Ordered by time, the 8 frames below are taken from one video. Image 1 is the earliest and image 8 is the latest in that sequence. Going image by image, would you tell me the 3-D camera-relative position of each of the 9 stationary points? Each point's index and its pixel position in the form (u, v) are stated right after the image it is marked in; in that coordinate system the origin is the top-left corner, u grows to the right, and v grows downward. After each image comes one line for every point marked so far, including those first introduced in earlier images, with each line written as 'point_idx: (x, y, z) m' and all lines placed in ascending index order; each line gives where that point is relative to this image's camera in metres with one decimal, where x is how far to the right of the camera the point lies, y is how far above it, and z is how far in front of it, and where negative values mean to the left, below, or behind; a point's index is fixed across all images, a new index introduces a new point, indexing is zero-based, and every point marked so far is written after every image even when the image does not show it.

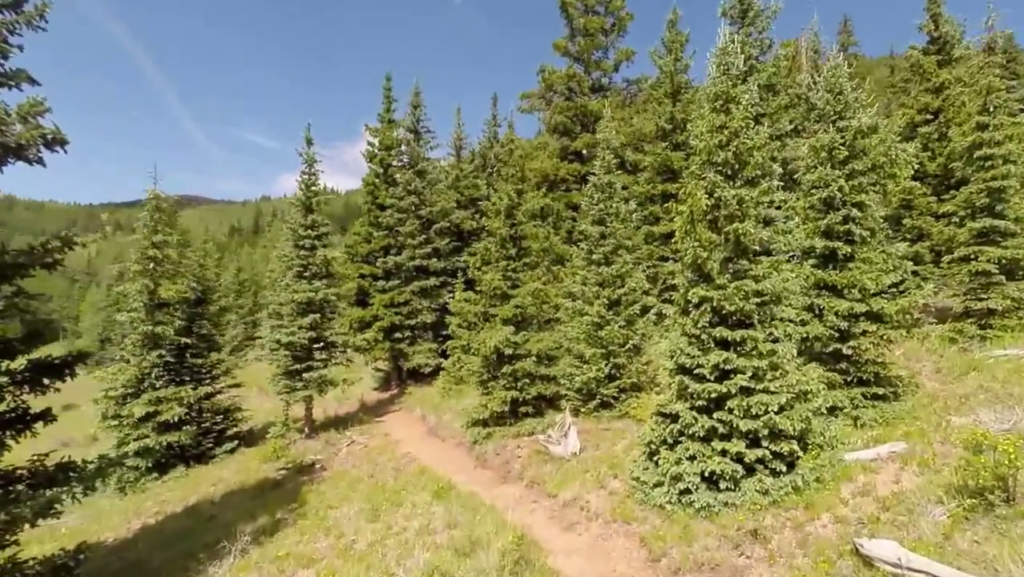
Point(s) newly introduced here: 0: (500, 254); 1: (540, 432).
0: (-0.5, +1.2, +19.2) m
1: (+0.9, -4.6, +17.4) m
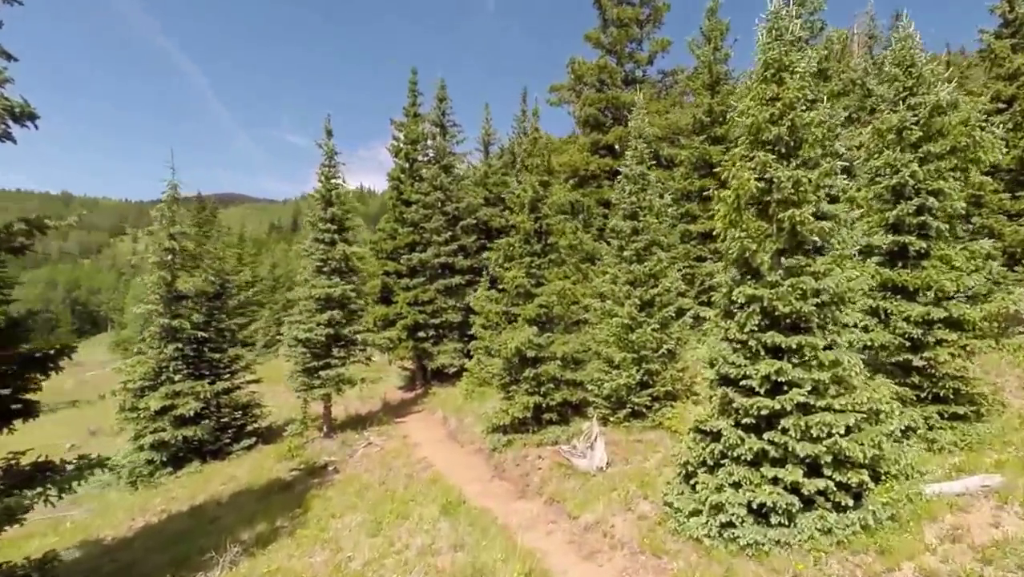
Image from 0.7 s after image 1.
0: (+0.4, +1.3, +18.0) m
1: (+1.5, -4.6, +16.2) m
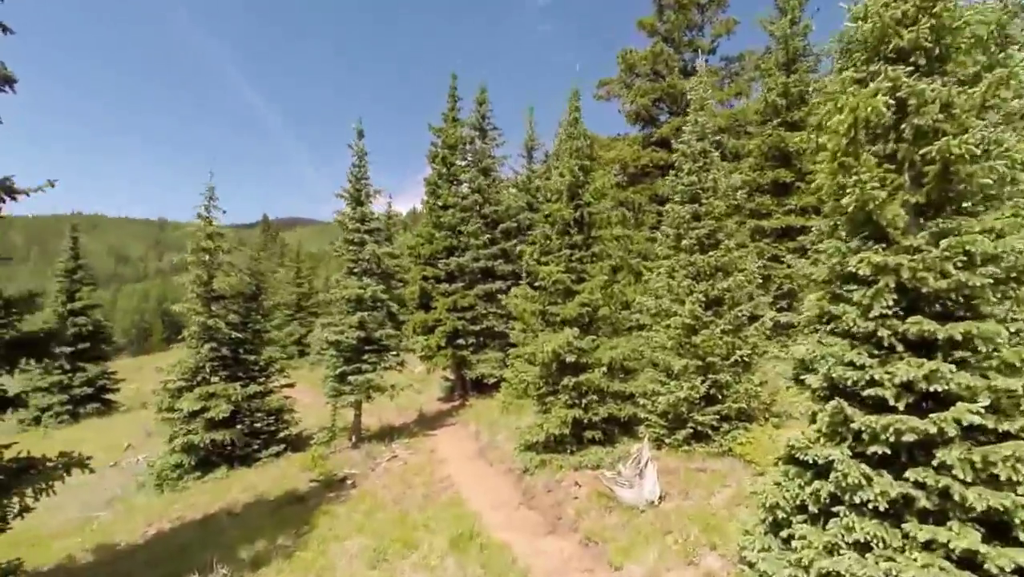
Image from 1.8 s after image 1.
0: (+1.6, +1.3, +15.8) m
1: (+2.4, -4.5, +13.6) m
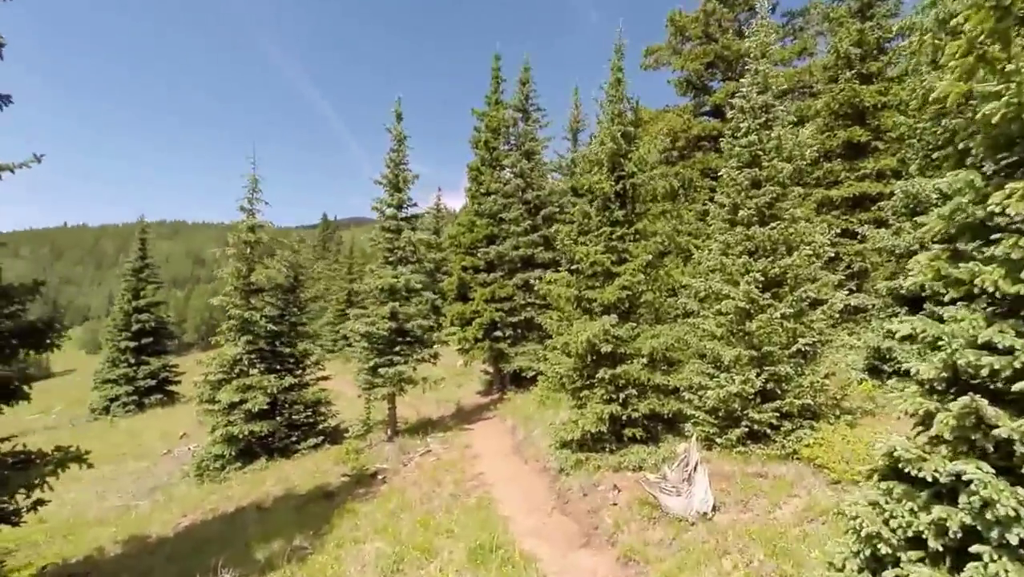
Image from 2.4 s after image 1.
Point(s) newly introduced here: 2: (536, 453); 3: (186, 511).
0: (+2.4, +1.8, +14.3) m
1: (+3.1, -4.0, +12.1) m
2: (+0.8, -5.0, +16.3) m
3: (-11.0, -7.5, +18.2) m
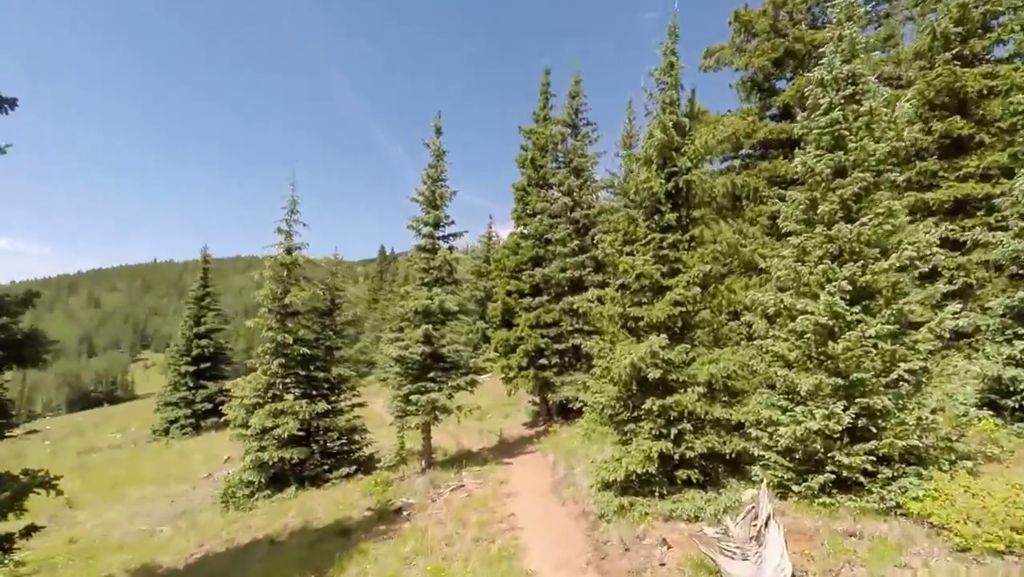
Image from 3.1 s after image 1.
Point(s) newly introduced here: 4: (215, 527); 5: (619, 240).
0: (+3.2, +1.4, +12.5) m
1: (+3.7, -4.2, +10.0) m
2: (+1.7, -5.4, +14.3) m
3: (-9.8, -8.0, +17.2) m
4: (-10.0, -8.1, +18.4) m
5: (+2.6, +1.2, +13.2) m
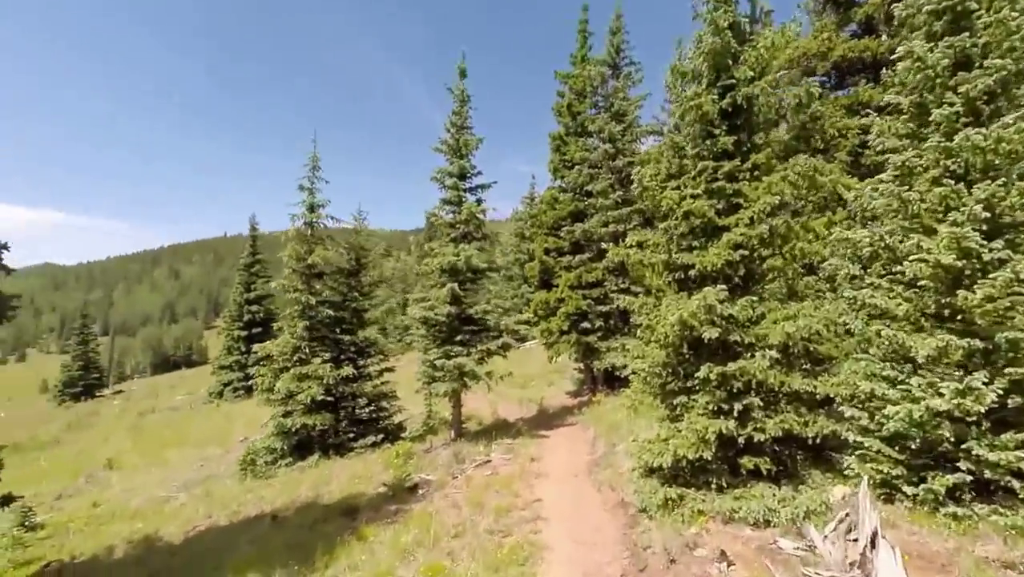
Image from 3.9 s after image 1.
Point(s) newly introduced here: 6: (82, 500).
0: (+3.6, +2.5, +9.8) m
1: (+3.8, -3.3, +7.6) m
2: (+2.3, -4.2, +12.1) m
3: (-9.0, -6.6, +16.2) m
4: (-9.0, -6.7, +17.4) m
5: (+3.1, +2.3, +10.6) m
6: (-15.6, -7.7, +19.6) m
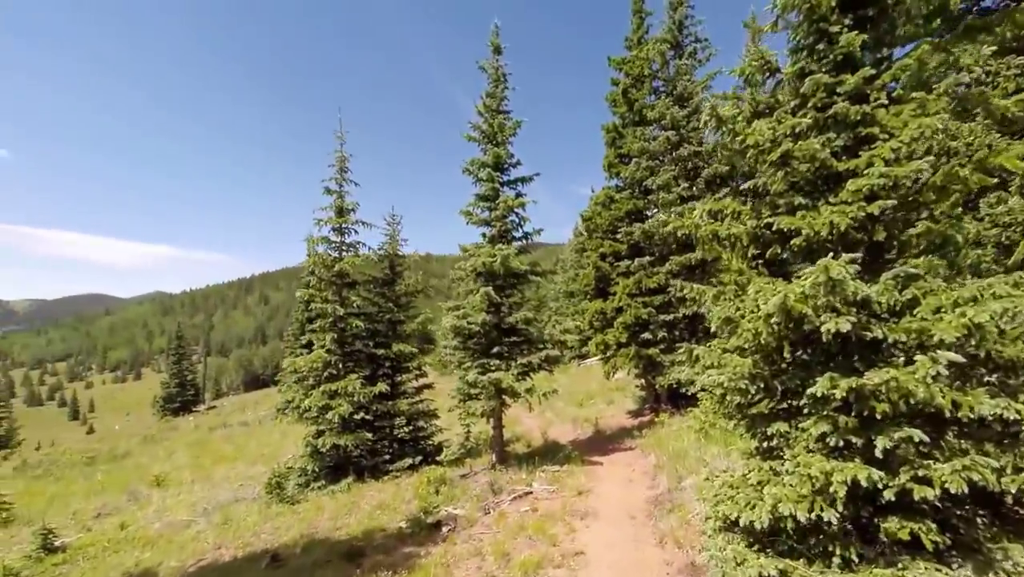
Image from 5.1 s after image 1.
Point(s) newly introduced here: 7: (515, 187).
0: (+3.8, +2.8, +6.9) m
1: (+3.8, -2.9, +4.5) m
2: (+2.9, -4.0, +9.1) m
3: (-7.7, -6.7, +14.4) m
4: (-7.7, -6.8, +15.7) m
5: (+3.4, +2.6, +7.7) m
6: (-13.9, -8.0, +18.7) m
7: (+0.2, +3.4, +17.9) m
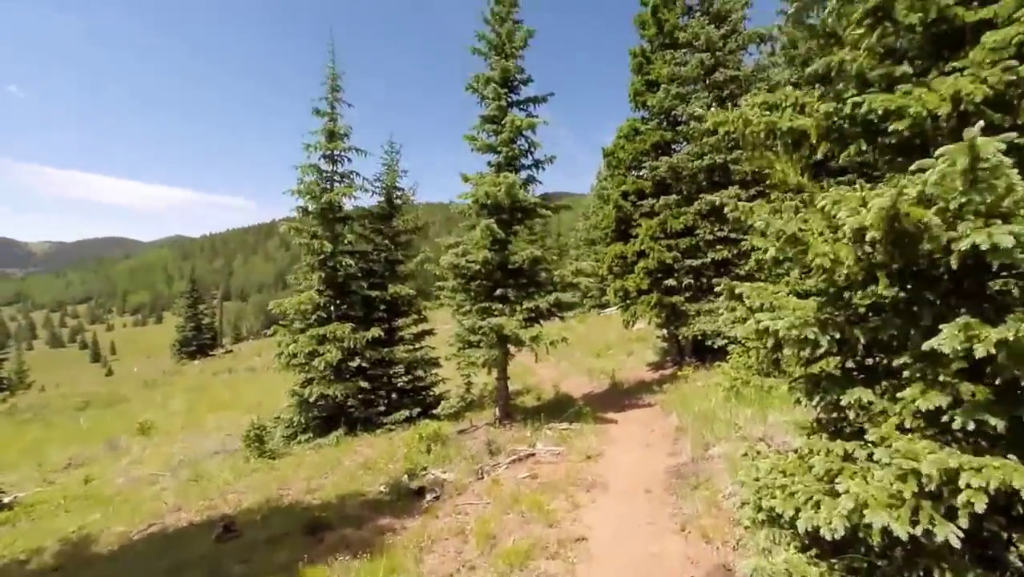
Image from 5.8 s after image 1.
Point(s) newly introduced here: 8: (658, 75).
0: (+3.6, +3.6, +4.4) m
1: (+3.5, -2.4, +2.5) m
2: (+2.7, -3.0, +7.3) m
3: (-7.8, -5.1, +13.1) m
4: (-7.8, -5.1, +14.3) m
5: (+3.2, +3.4, +5.3) m
6: (-13.9, -5.9, +17.5) m
7: (+0.2, +5.1, +15.4) m
8: (+5.3, +8.3, +20.1) m
